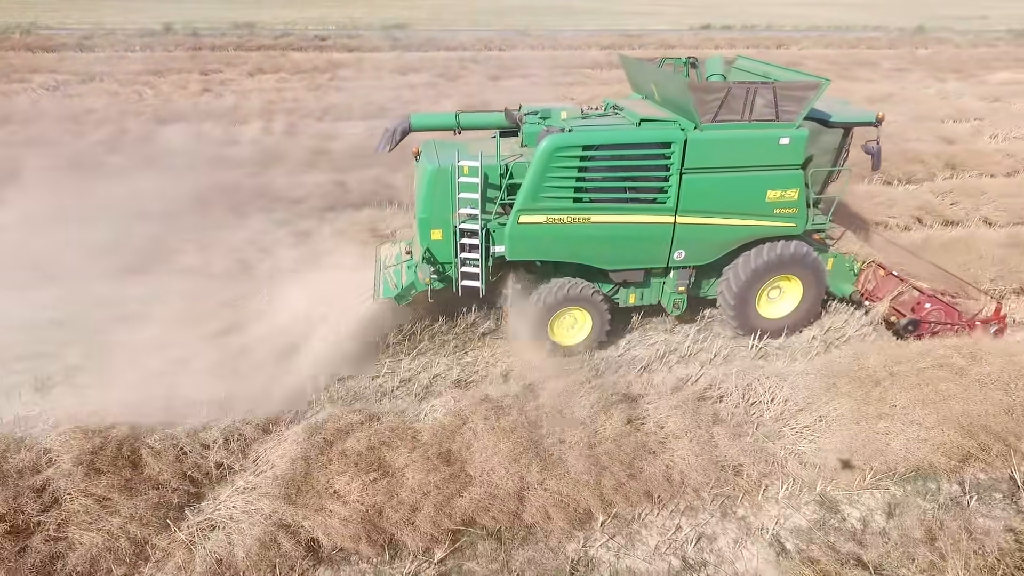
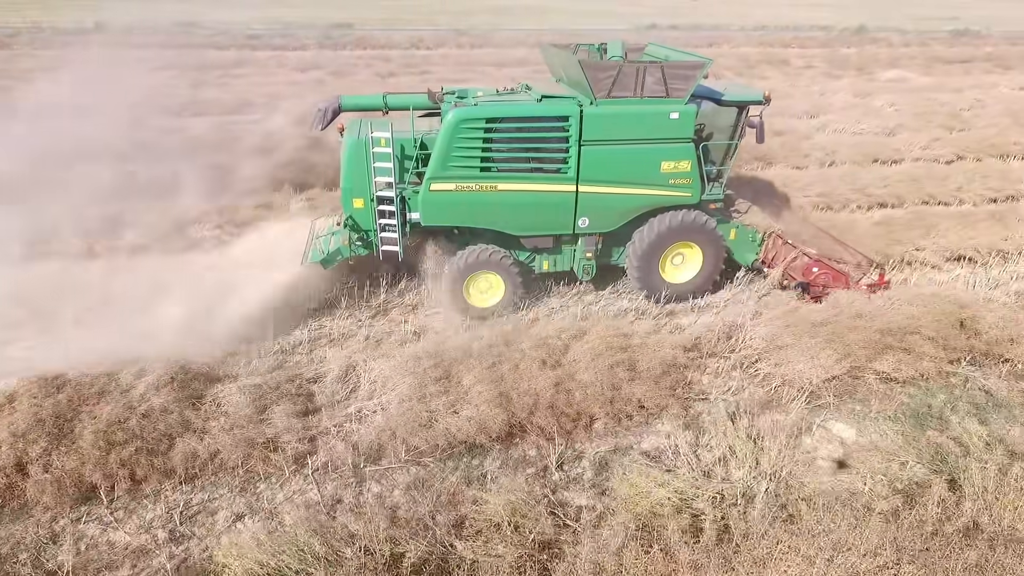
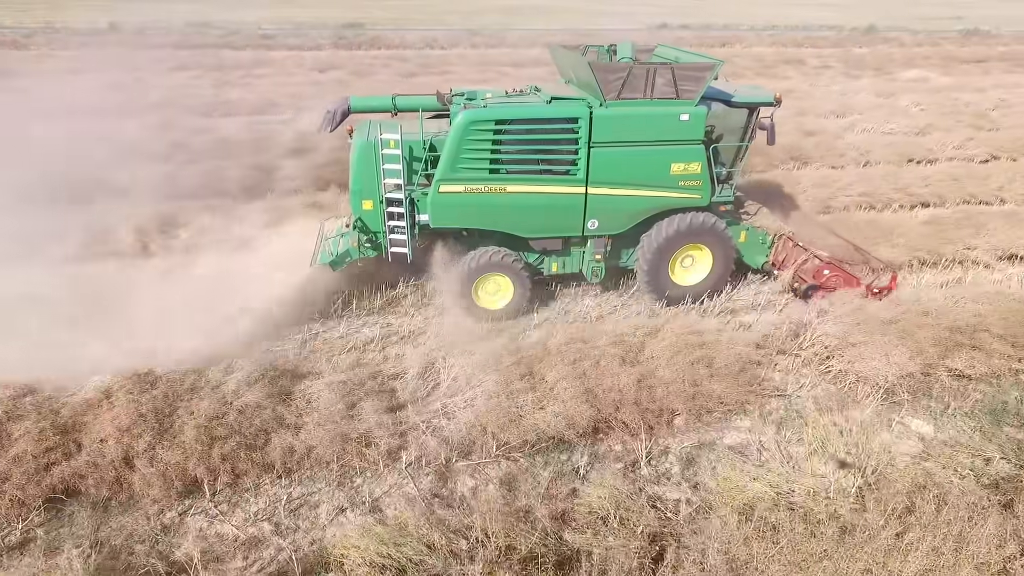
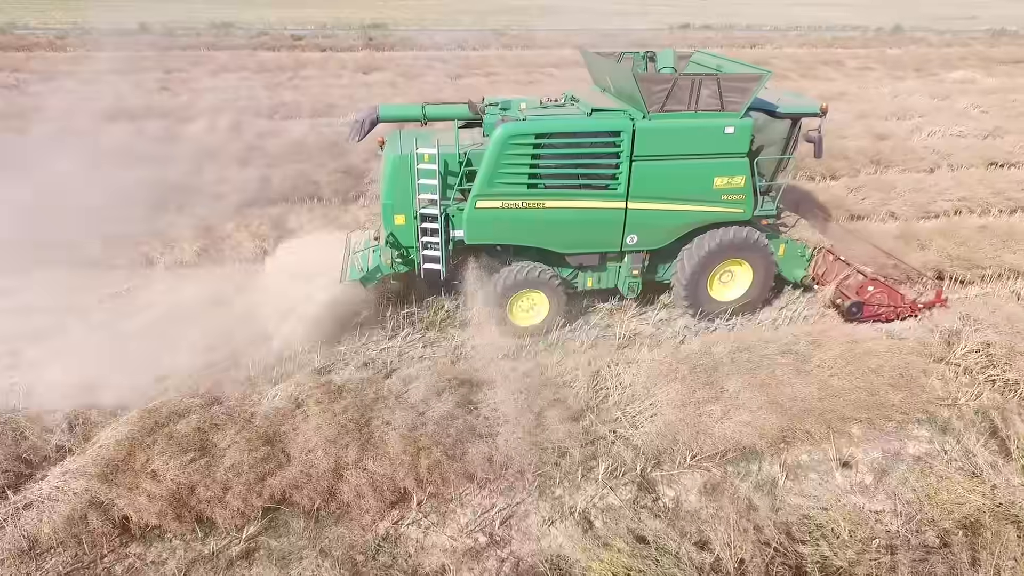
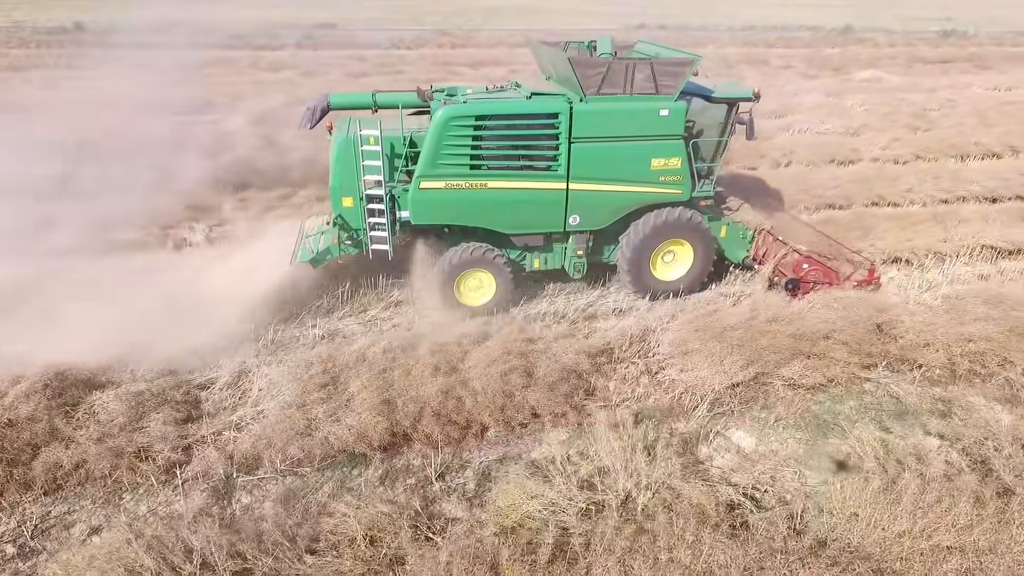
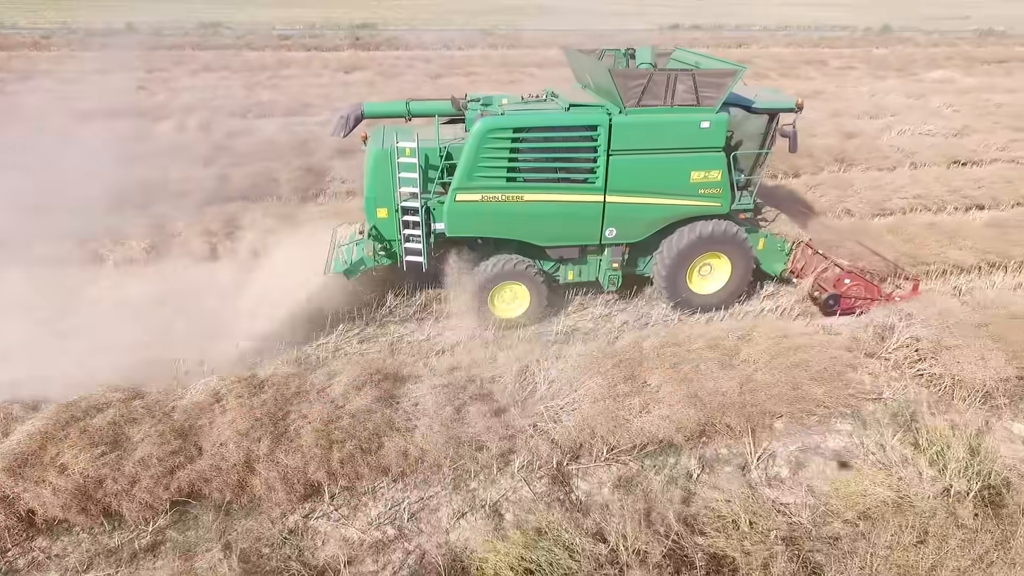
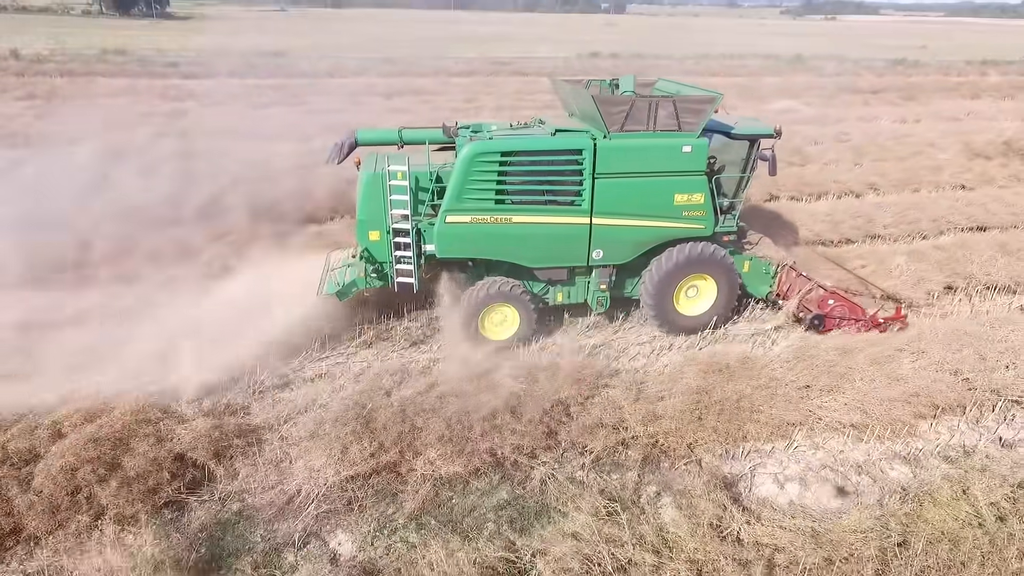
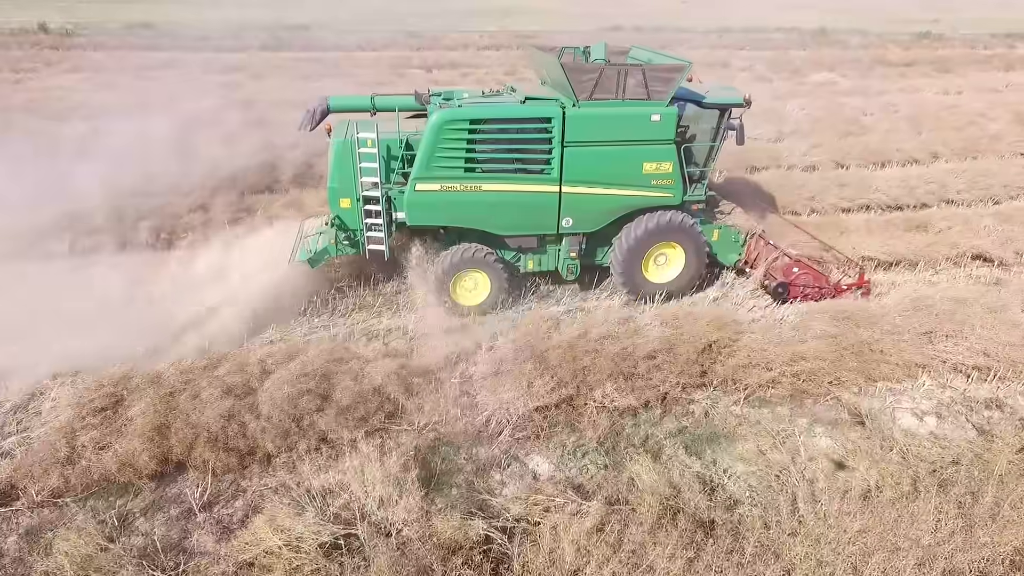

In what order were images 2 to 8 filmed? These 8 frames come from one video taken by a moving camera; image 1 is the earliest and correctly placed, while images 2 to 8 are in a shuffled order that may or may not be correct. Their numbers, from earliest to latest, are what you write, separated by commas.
4, 6, 3, 2, 5, 8, 7
